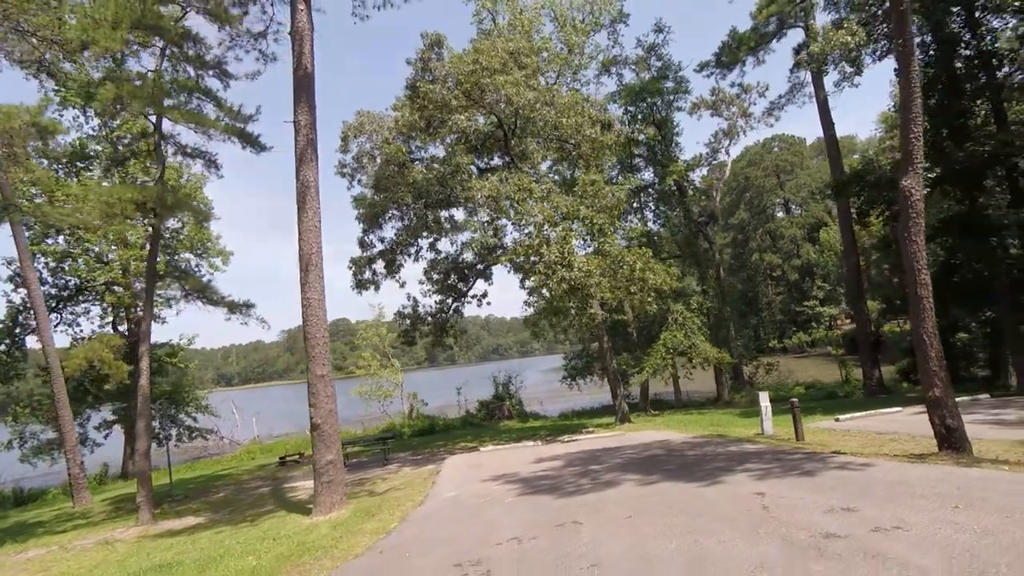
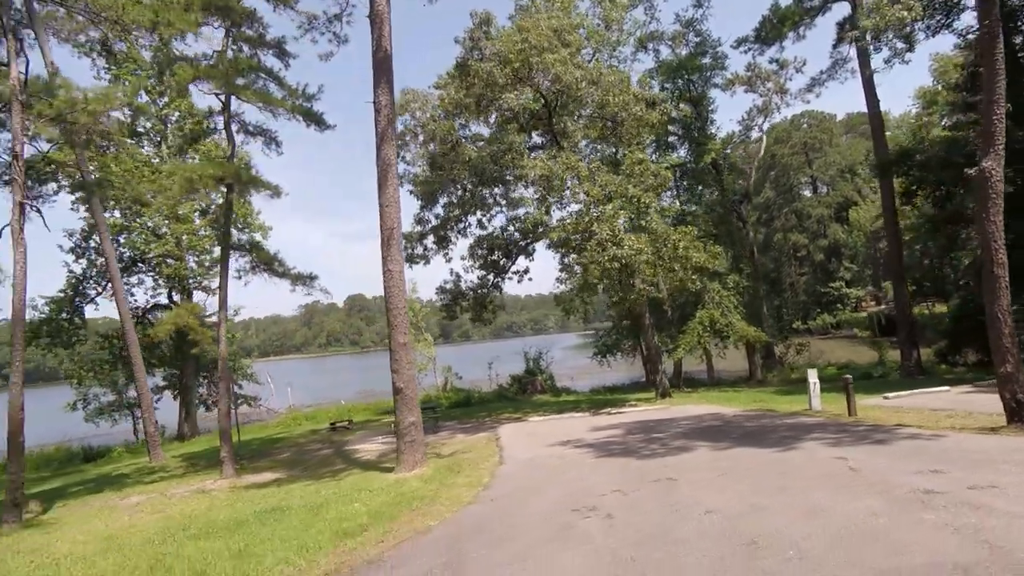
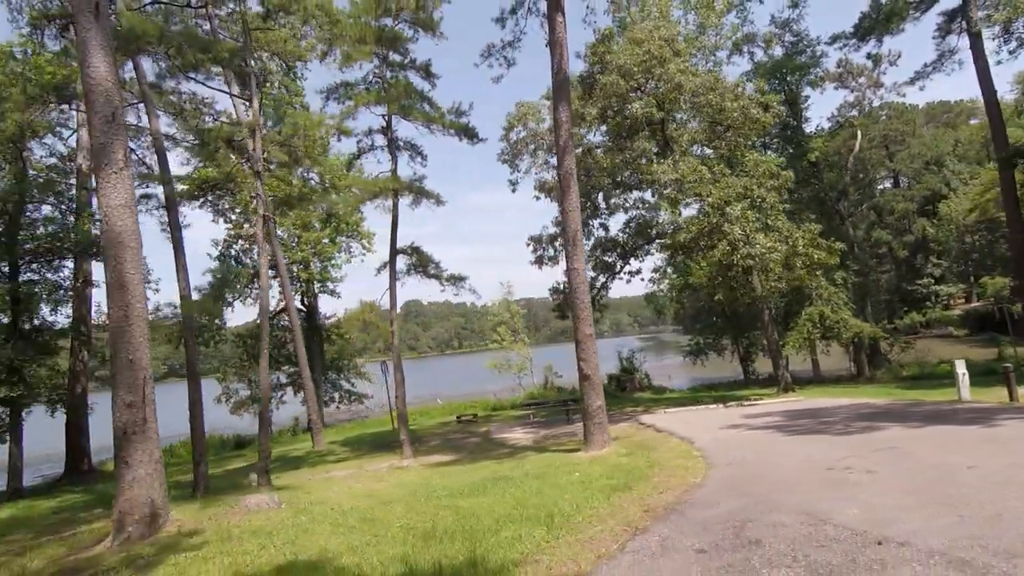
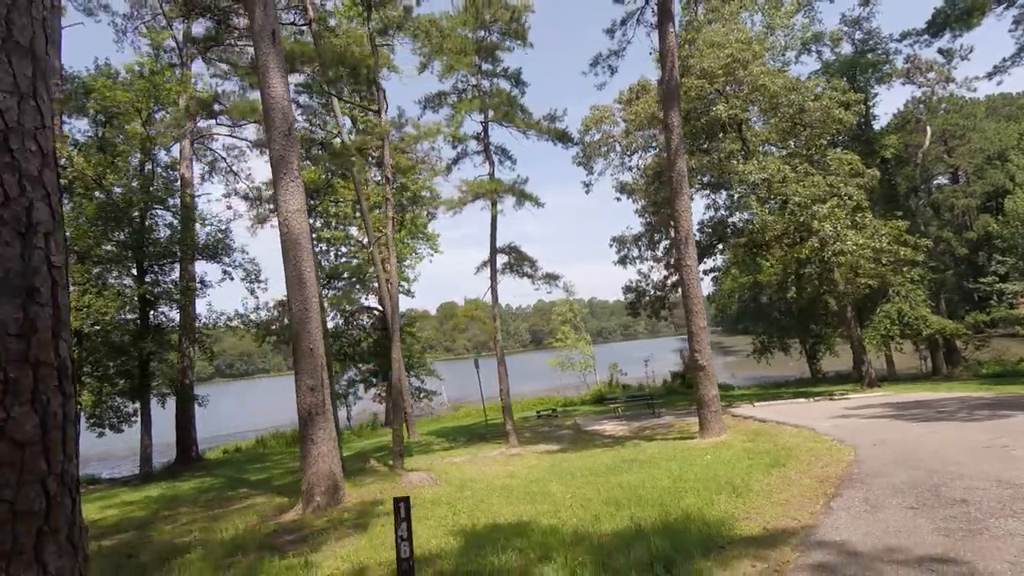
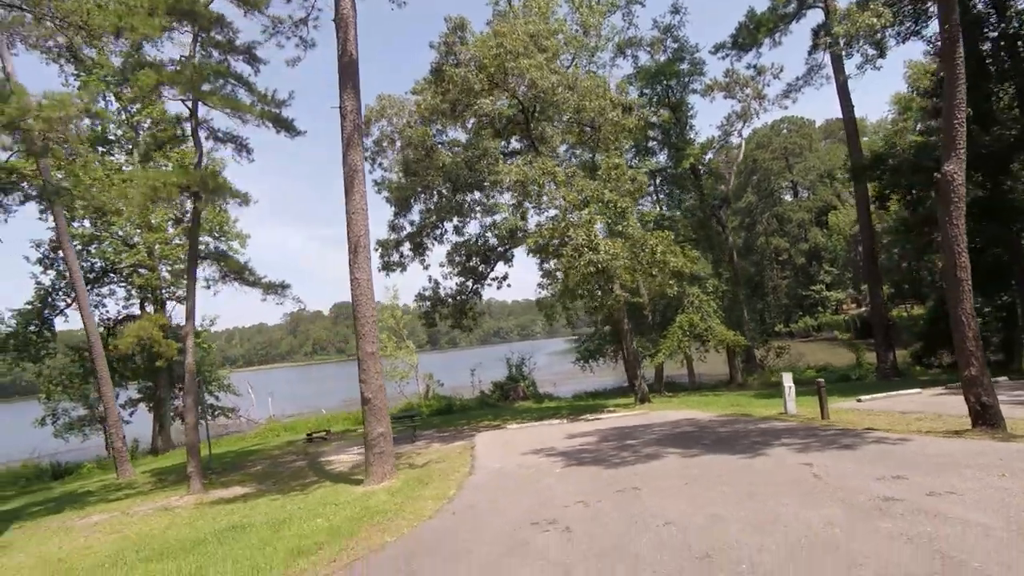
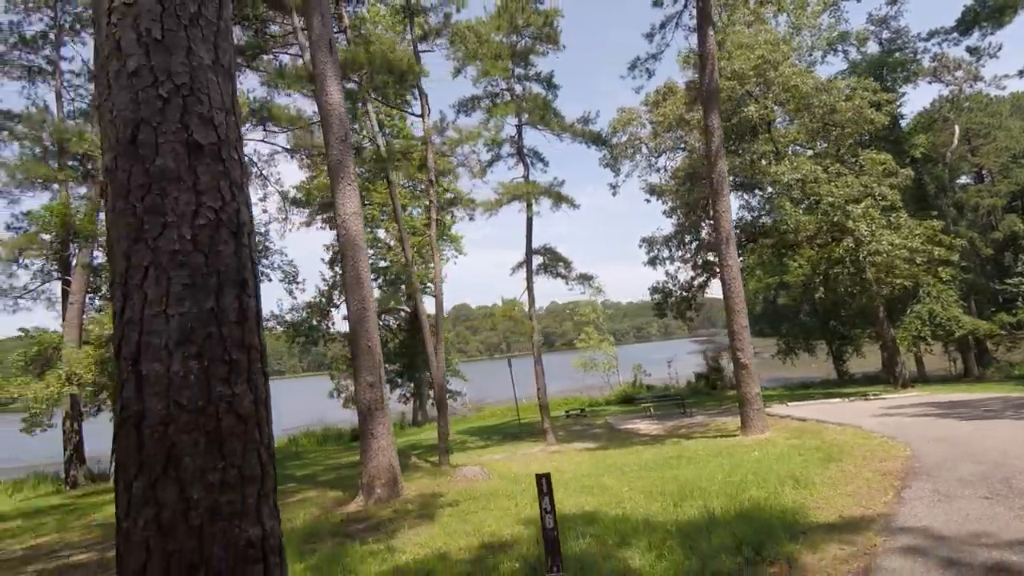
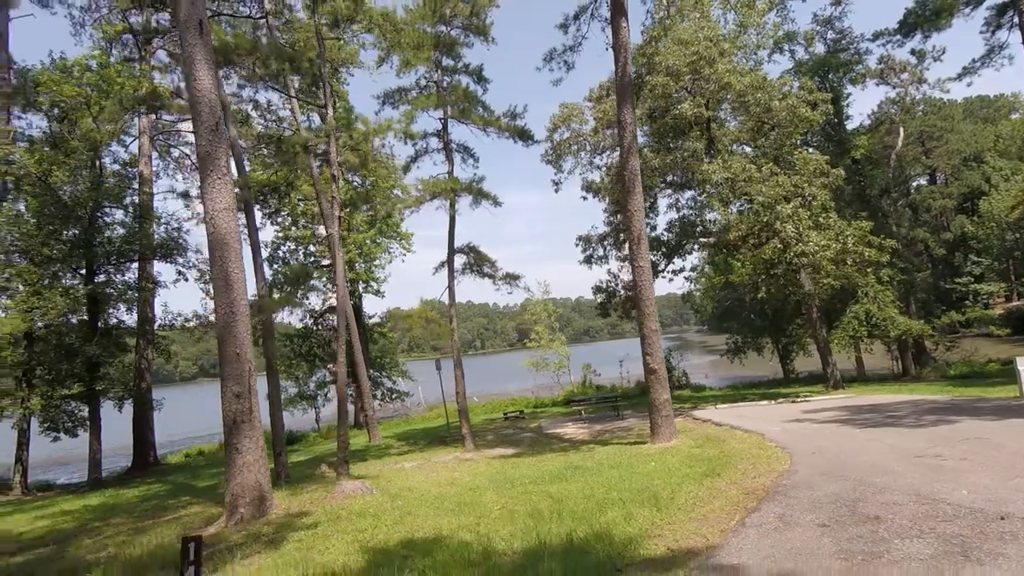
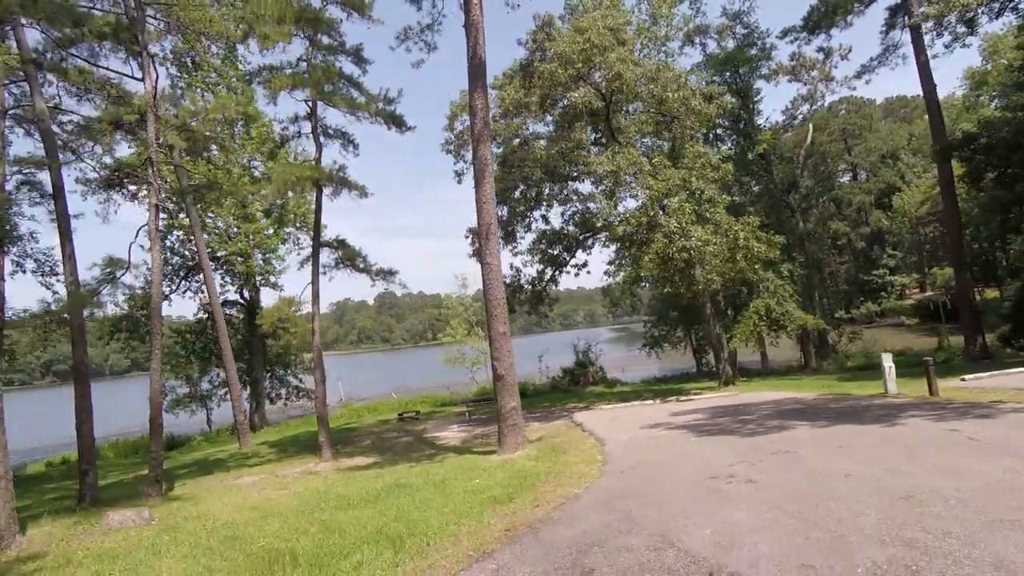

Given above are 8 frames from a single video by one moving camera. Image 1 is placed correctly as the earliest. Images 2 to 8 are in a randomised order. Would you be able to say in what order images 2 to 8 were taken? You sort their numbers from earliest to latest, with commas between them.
5, 2, 8, 3, 7, 4, 6
